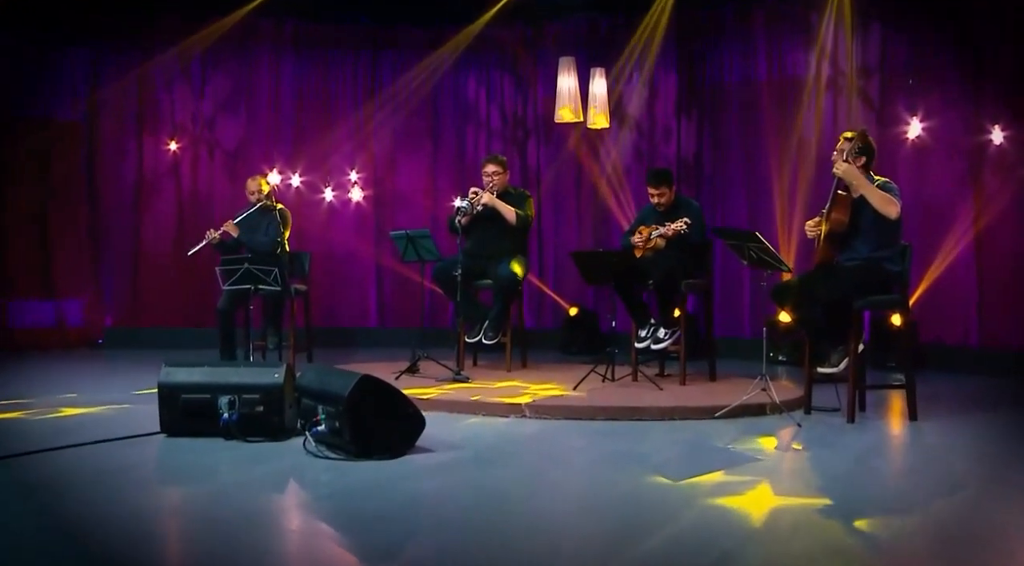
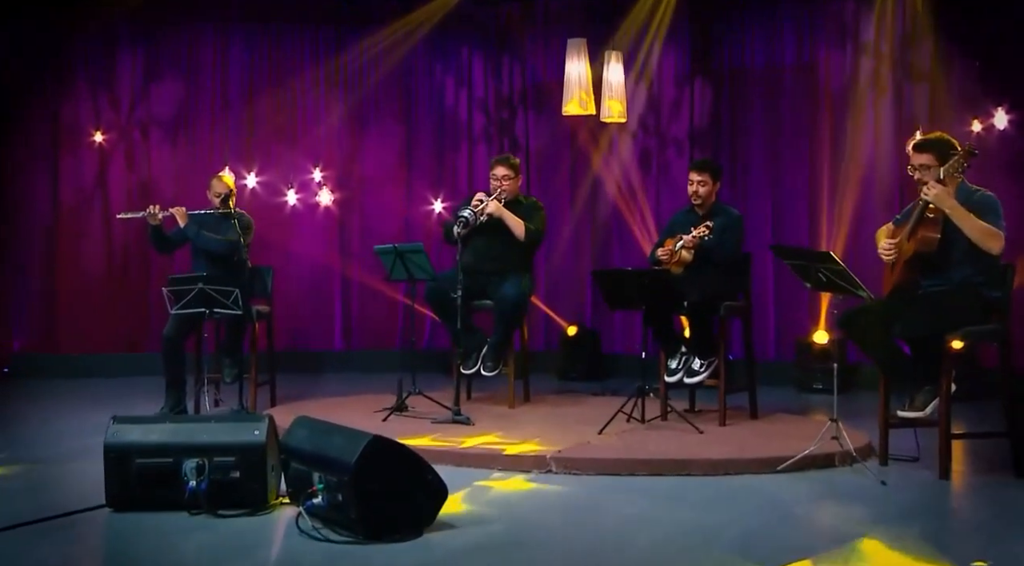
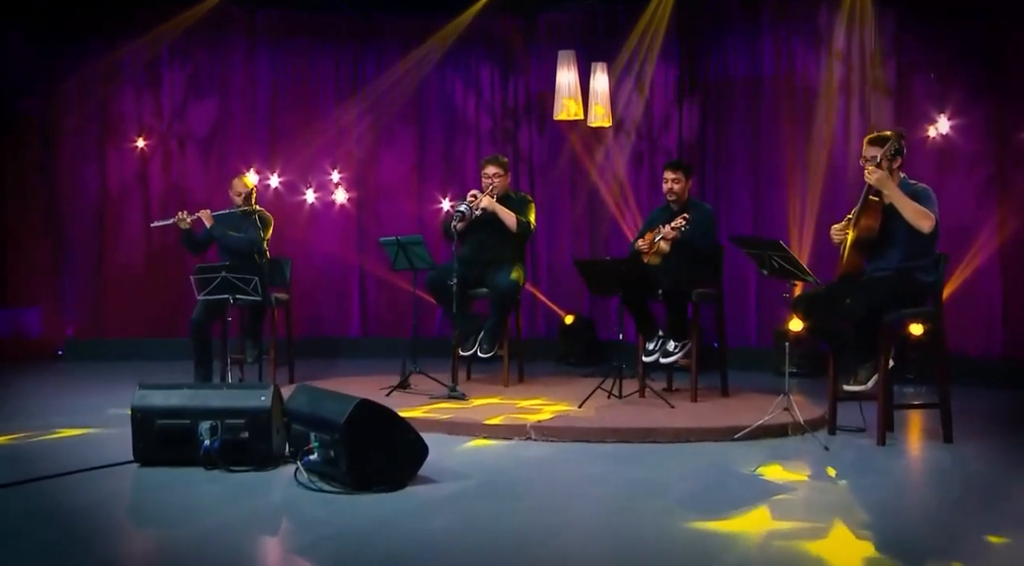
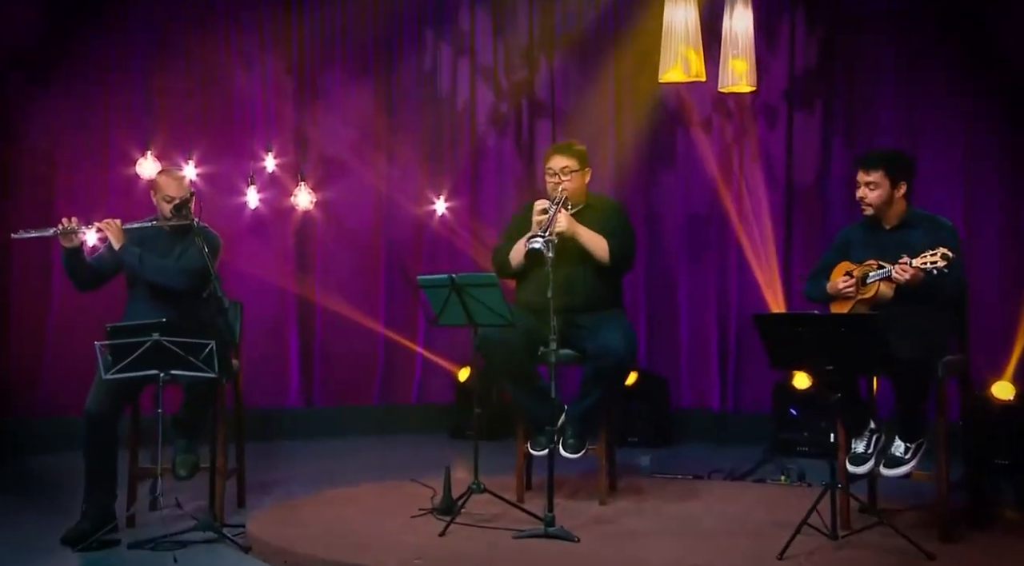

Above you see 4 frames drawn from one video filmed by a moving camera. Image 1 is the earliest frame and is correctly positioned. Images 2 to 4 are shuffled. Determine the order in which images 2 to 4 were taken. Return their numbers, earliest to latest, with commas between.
3, 2, 4
